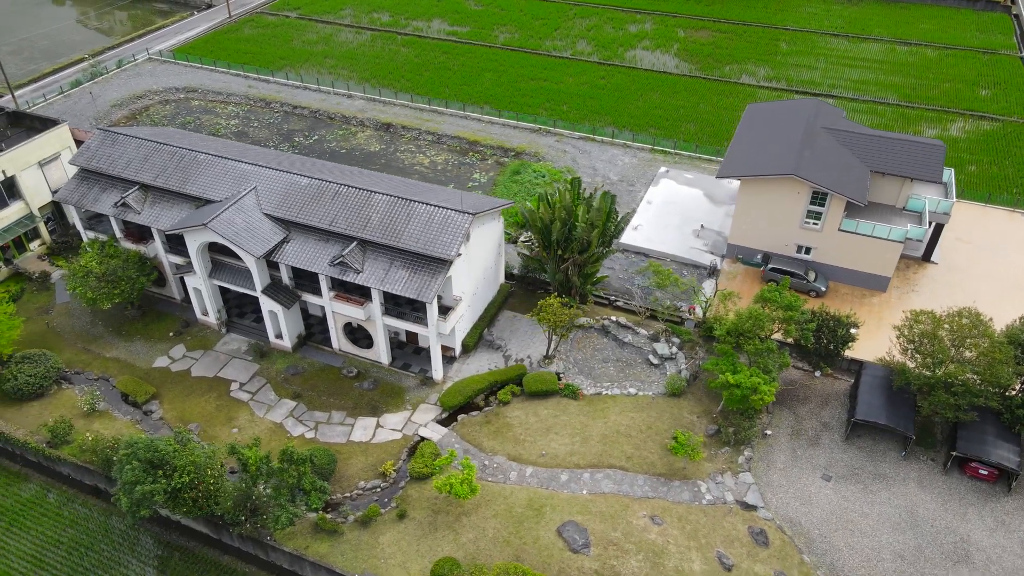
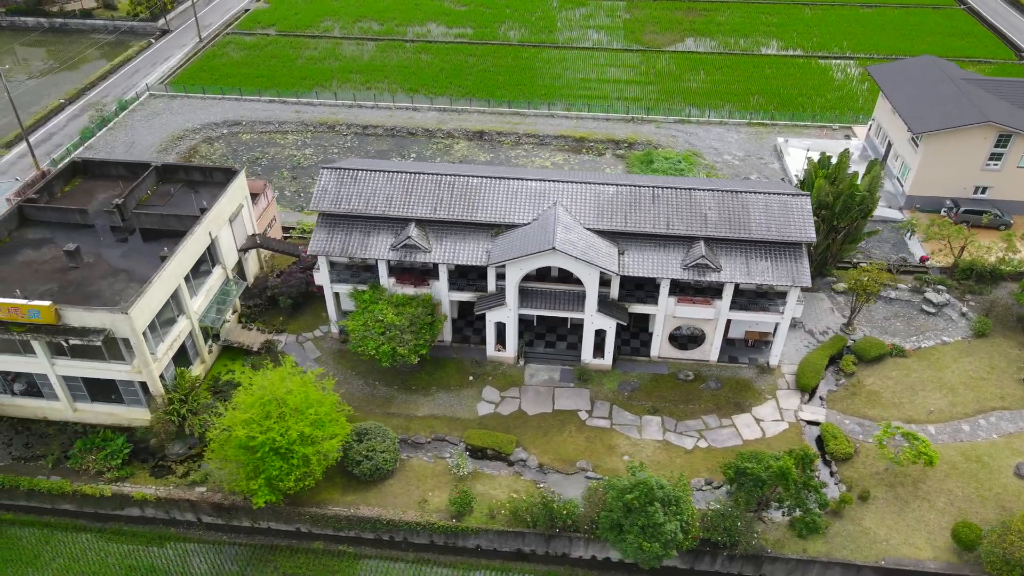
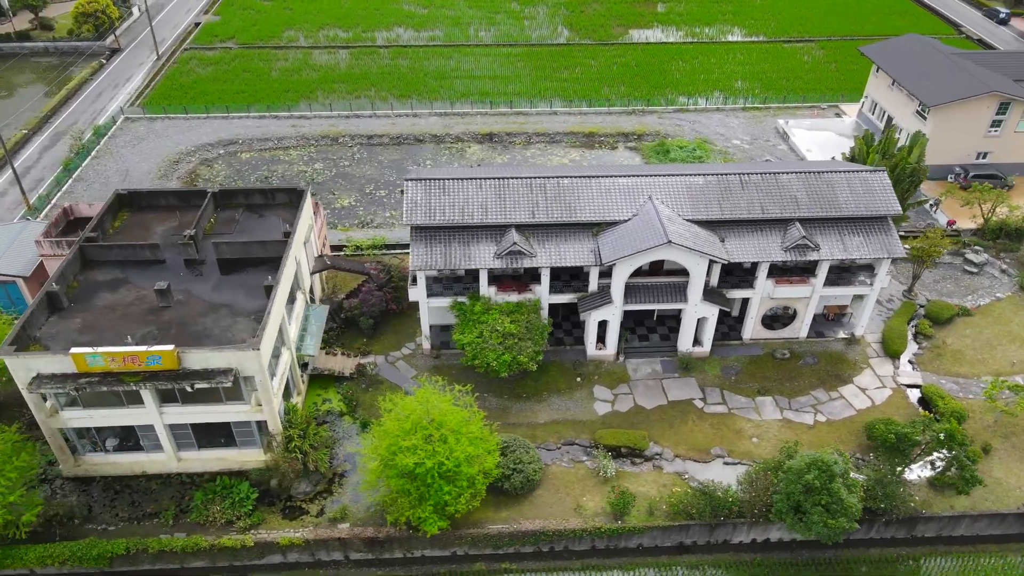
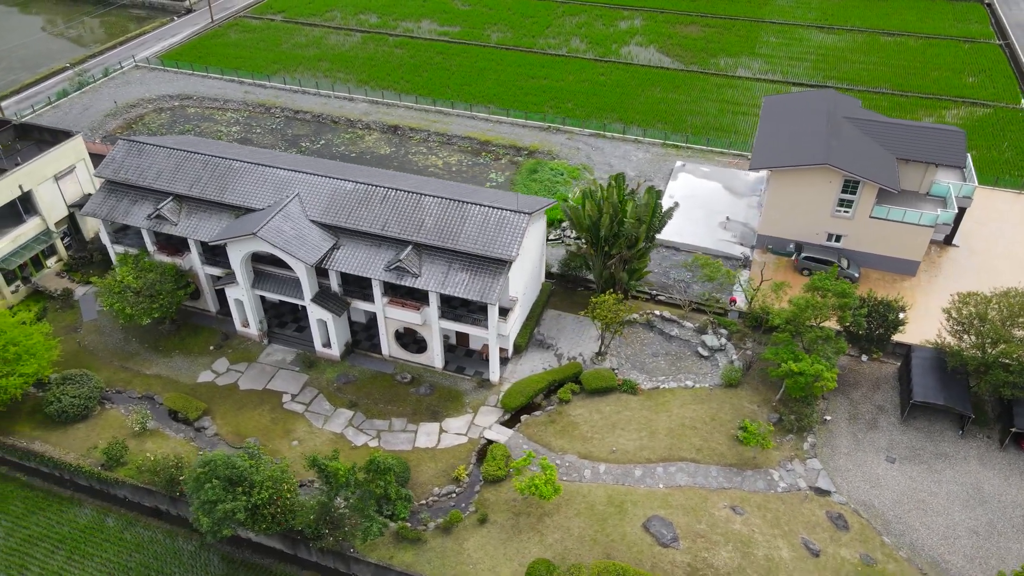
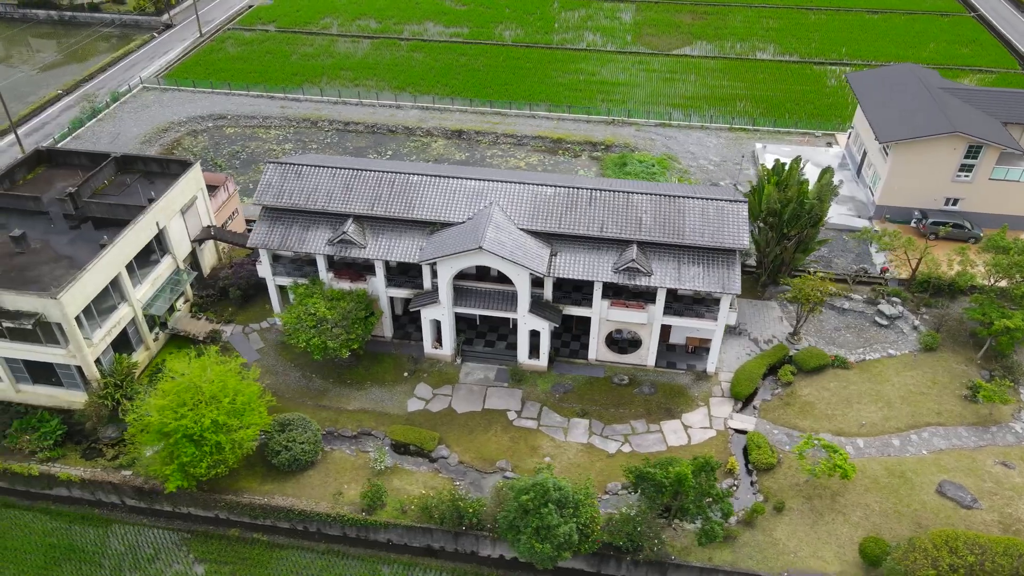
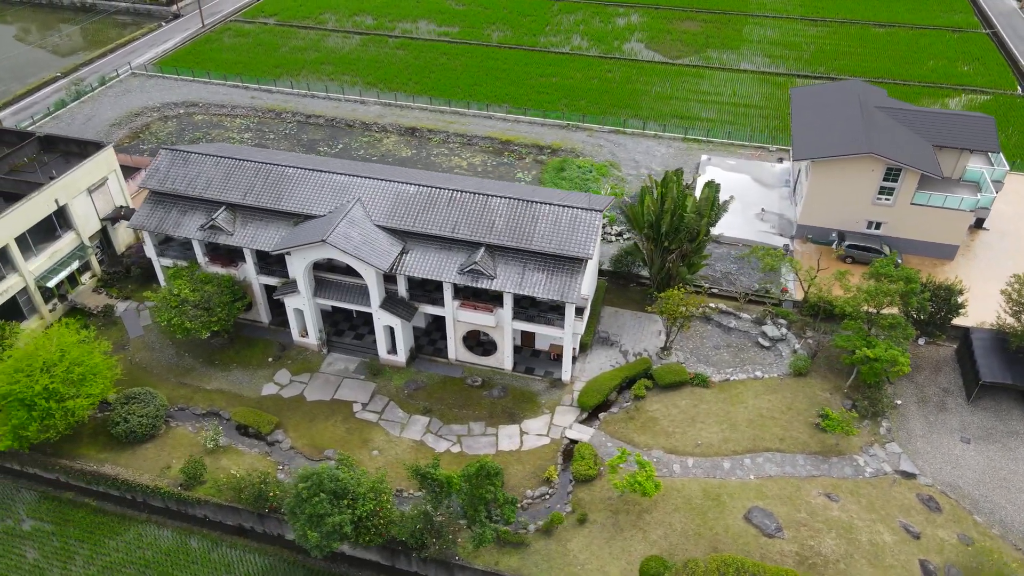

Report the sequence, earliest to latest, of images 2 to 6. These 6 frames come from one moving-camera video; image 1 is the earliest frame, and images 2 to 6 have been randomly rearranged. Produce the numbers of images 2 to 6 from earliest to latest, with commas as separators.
4, 6, 5, 2, 3
